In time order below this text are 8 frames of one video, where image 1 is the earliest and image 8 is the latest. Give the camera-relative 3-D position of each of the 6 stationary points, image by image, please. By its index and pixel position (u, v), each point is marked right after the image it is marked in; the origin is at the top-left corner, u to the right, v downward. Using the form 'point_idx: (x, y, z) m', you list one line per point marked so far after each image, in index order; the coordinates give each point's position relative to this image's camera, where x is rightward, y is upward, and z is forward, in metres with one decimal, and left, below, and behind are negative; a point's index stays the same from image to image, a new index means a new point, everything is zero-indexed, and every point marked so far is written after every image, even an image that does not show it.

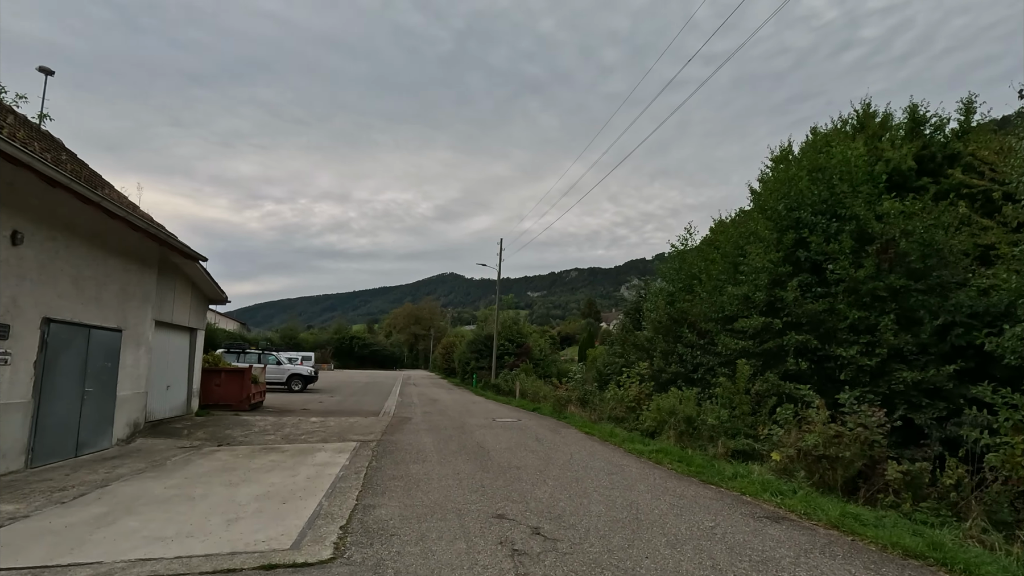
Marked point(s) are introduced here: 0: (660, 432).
0: (+3.5, -3.4, +12.5) m
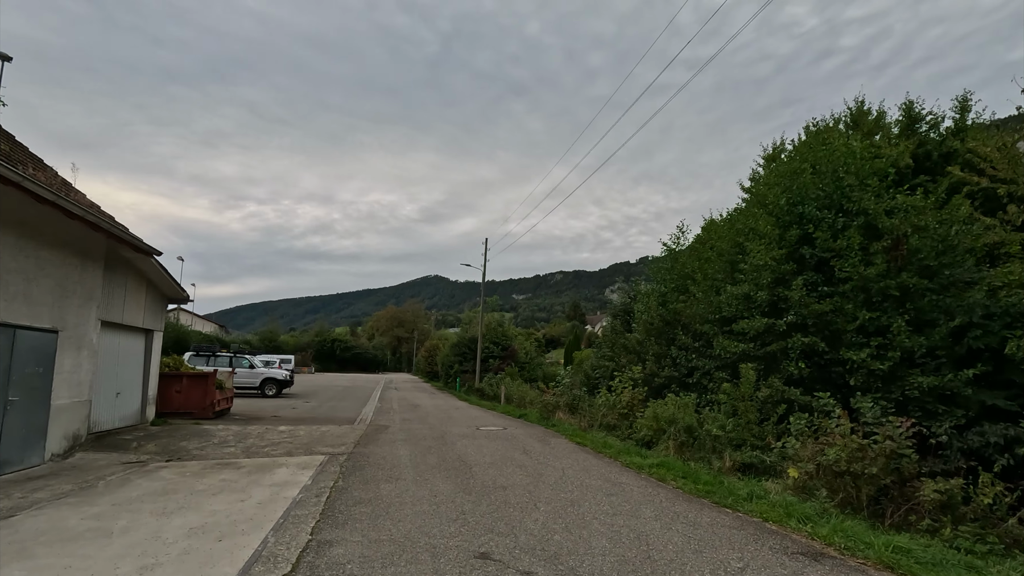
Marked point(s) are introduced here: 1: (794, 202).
0: (+3.2, -3.3, +11.6) m
1: (+7.0, +2.1, +13.2) m
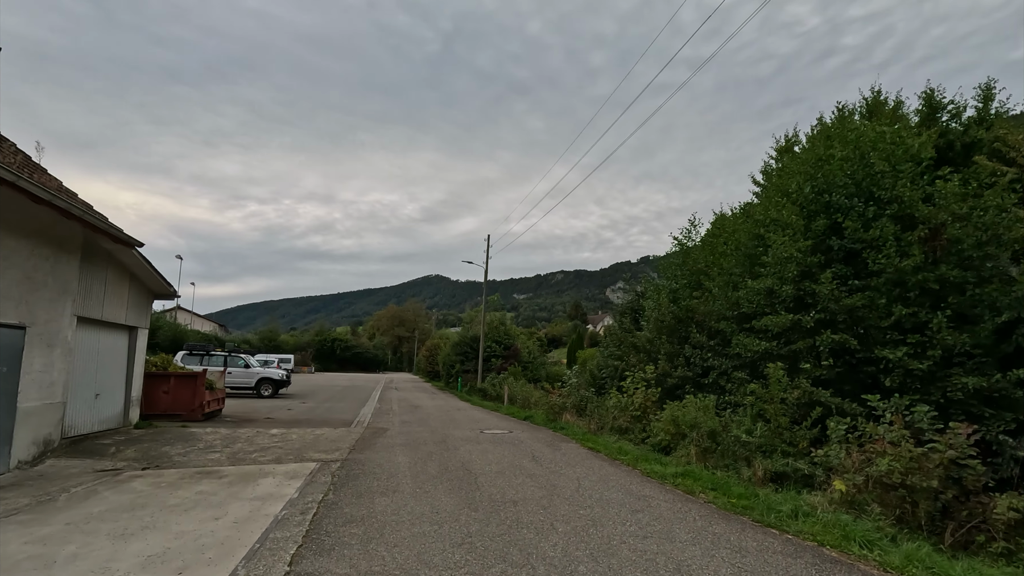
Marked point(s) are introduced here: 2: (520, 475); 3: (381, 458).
0: (+3.3, -3.2, +10.7) m
1: (+7.1, +2.3, +12.4) m
2: (+0.1, -2.8, +8.1) m
3: (-2.4, -3.1, +9.9) m
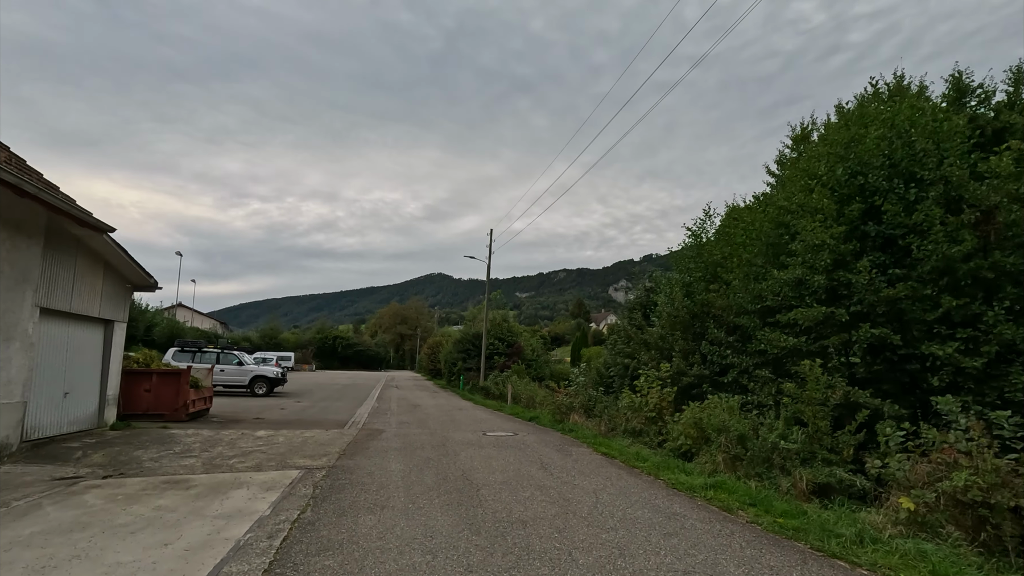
0: (+3.4, -3.0, +9.7) m
1: (+7.3, +2.5, +11.4) m
2: (+0.2, -2.7, +7.2) m
3: (-2.3, -2.9, +8.9) m
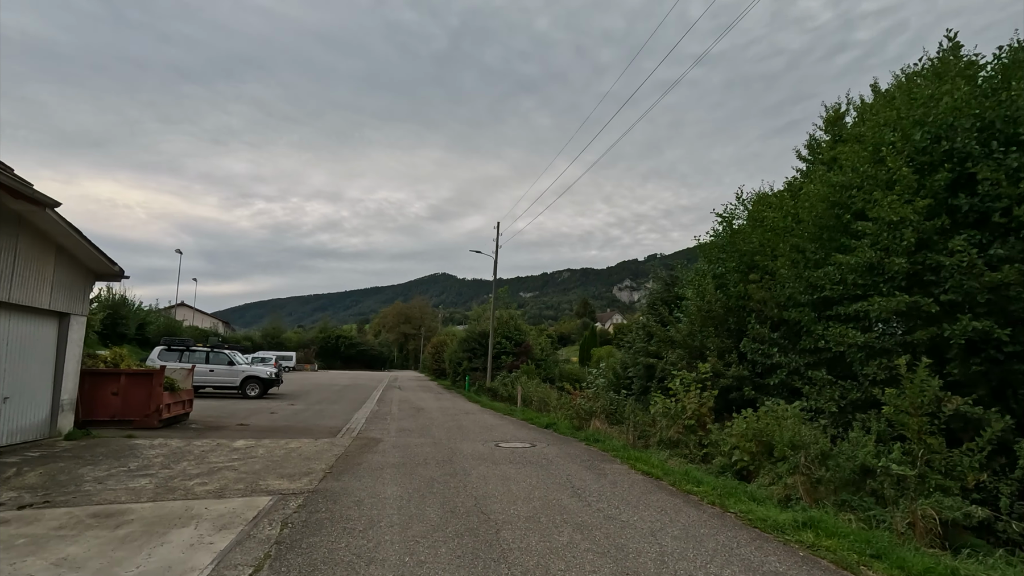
0: (+3.7, -2.7, +8.0) m
1: (+7.6, +2.7, +9.6) m
2: (+0.5, -2.4, +5.5) m
3: (-2.0, -2.7, +7.2) m
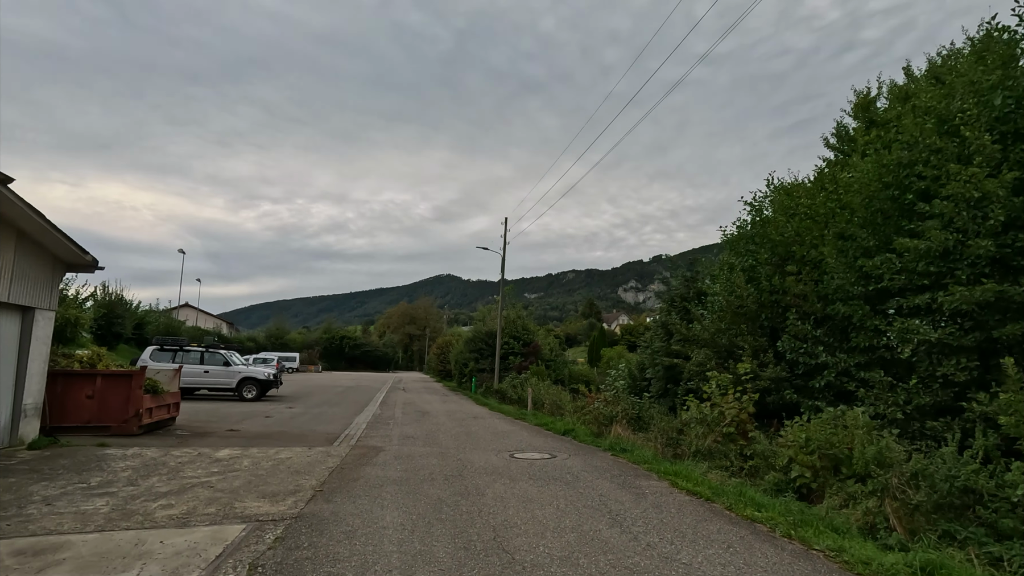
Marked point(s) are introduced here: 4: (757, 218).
0: (+4.0, -2.6, +6.8) m
1: (+7.9, +2.9, +8.3) m
2: (+0.8, -2.2, +4.2) m
3: (-1.7, -2.5, +6.0) m
4: (+7.7, +2.3, +16.9) m
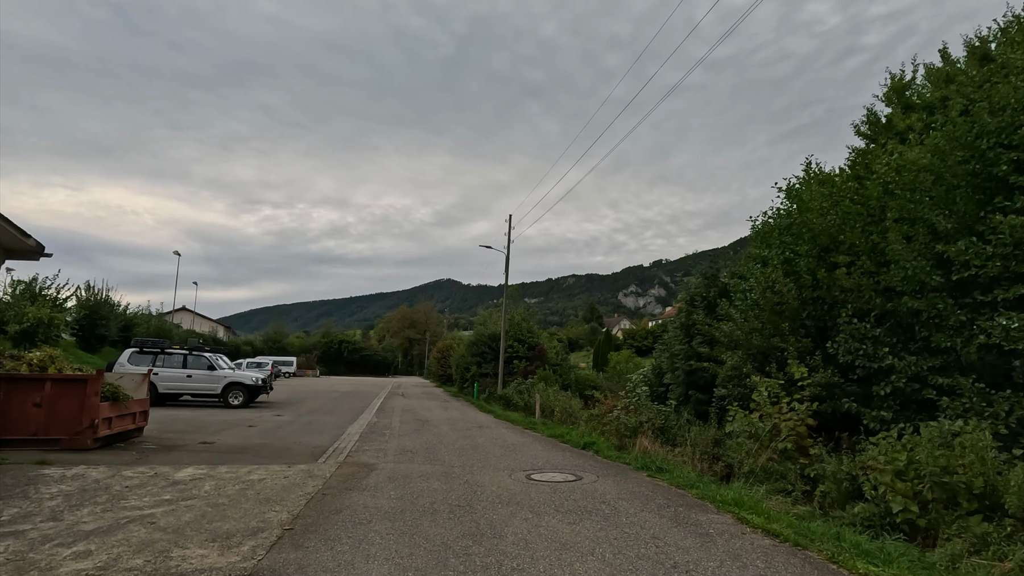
0: (+4.3, -2.4, +5.2) m
1: (+8.1, +3.1, +6.8) m
2: (+1.0, -2.0, +2.7) m
3: (-1.5, -2.3, +4.5) m
4: (+8.0, +2.4, +15.4) m
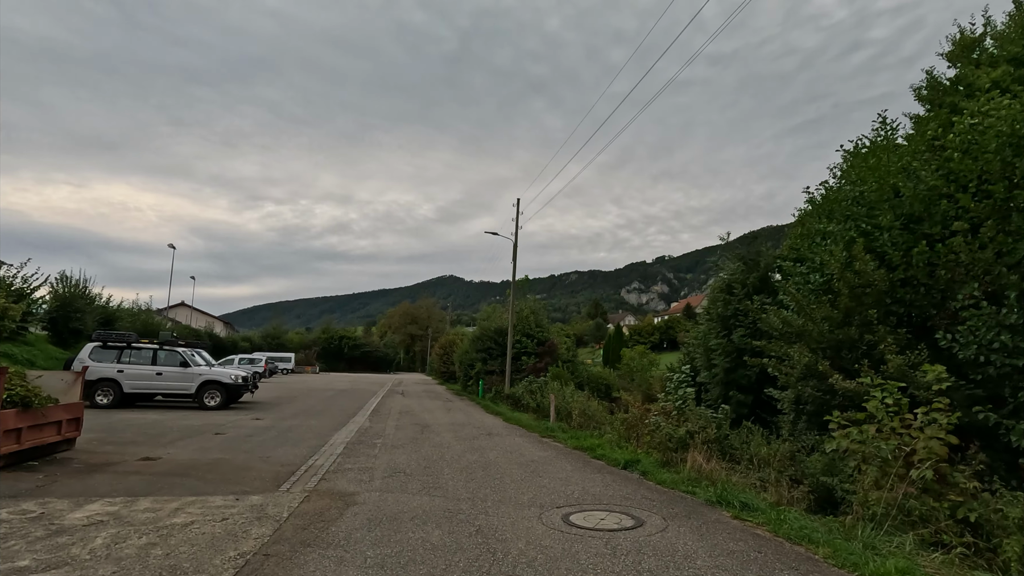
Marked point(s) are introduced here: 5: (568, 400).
0: (+4.6, -2.0, +2.9) m
1: (+8.5, +3.4, +4.4) m
2: (+1.3, -1.7, +0.3) m
3: (-1.2, -2.0, +2.1) m
4: (+8.3, +2.8, +13.0) m
5: (+1.9, -3.7, +17.6) m
